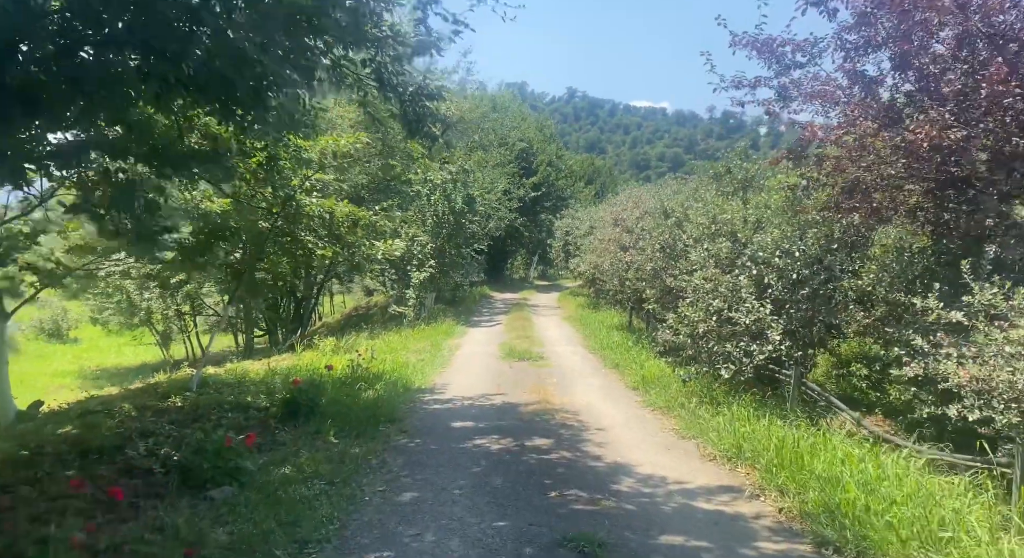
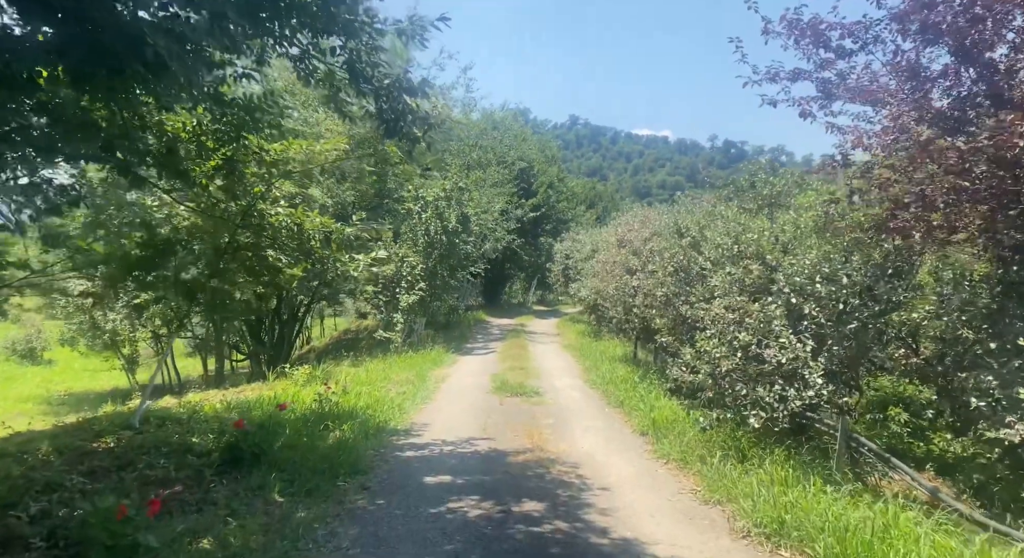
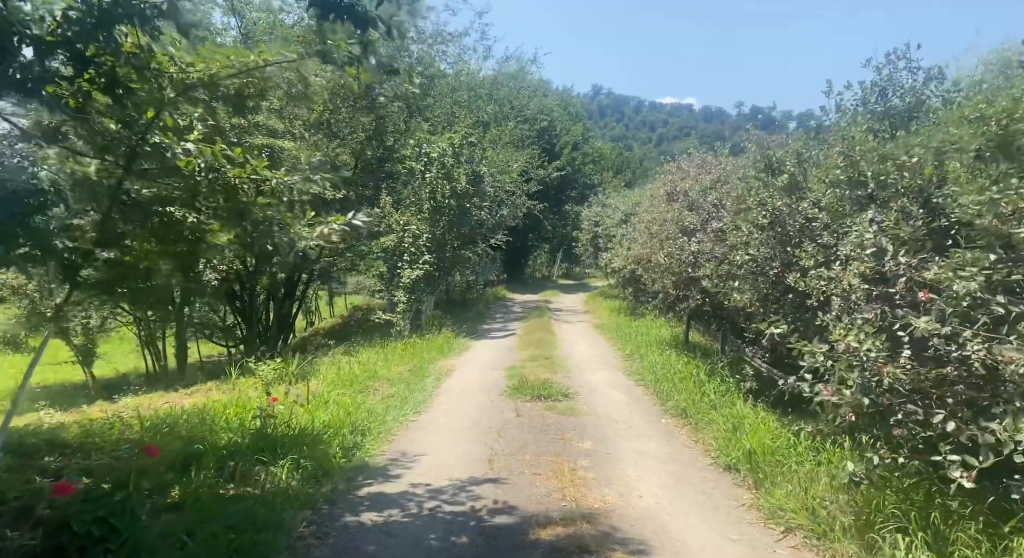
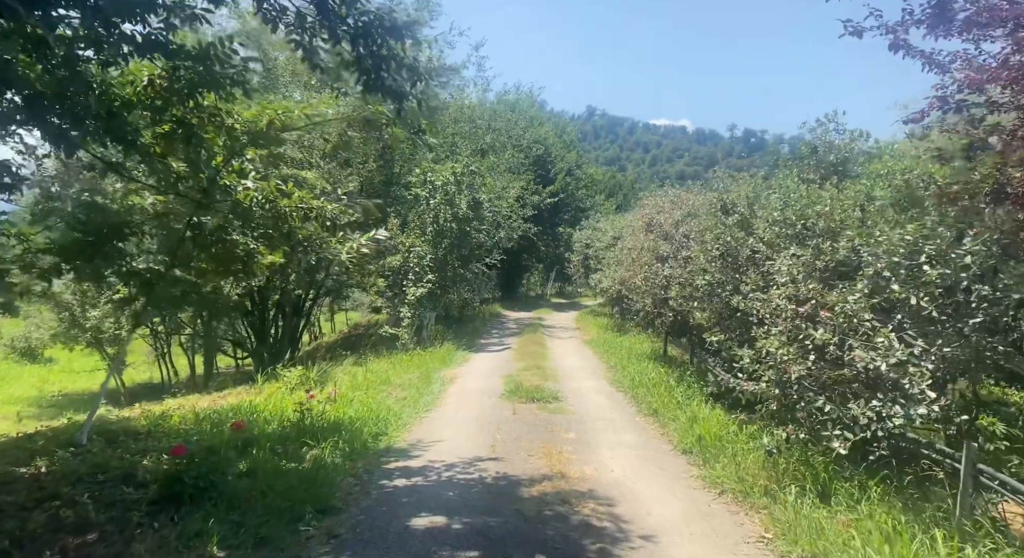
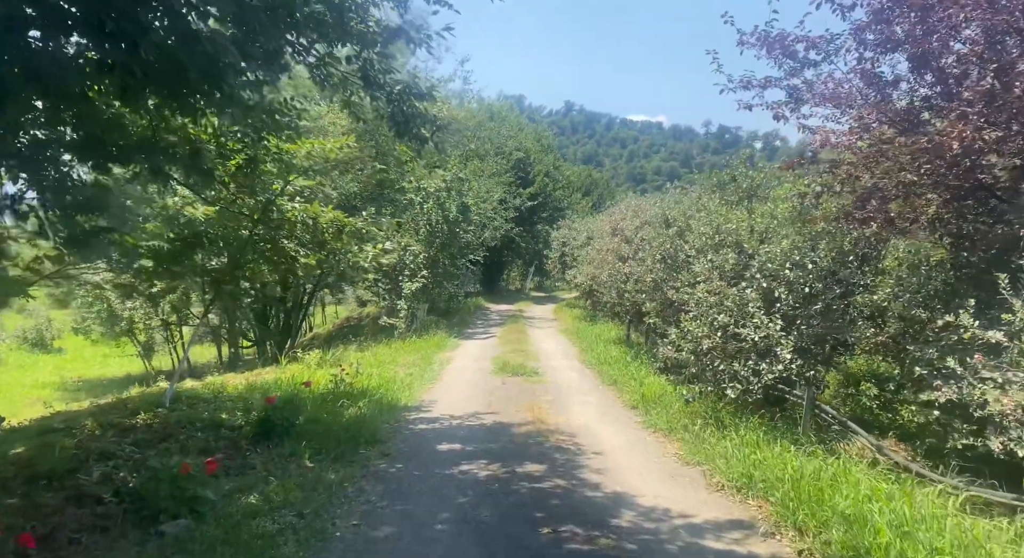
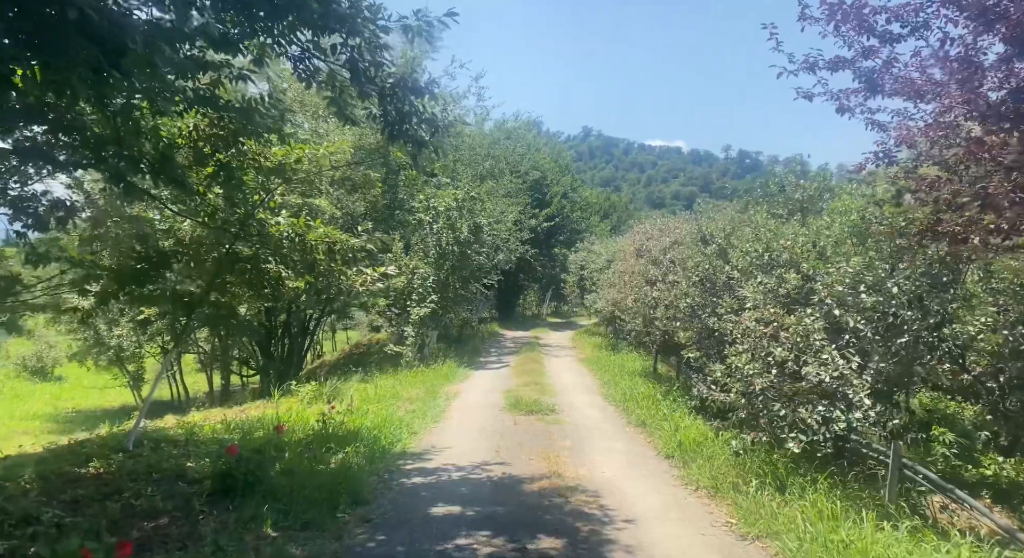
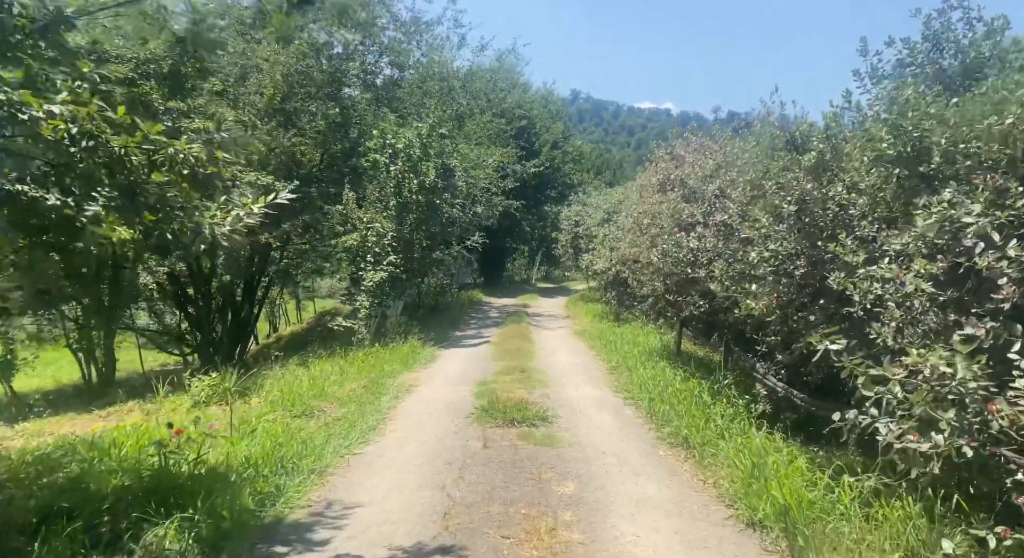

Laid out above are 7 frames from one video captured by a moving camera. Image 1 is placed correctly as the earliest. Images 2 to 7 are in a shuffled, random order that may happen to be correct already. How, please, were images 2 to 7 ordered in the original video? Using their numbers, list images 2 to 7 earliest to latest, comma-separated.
5, 2, 6, 4, 3, 7
